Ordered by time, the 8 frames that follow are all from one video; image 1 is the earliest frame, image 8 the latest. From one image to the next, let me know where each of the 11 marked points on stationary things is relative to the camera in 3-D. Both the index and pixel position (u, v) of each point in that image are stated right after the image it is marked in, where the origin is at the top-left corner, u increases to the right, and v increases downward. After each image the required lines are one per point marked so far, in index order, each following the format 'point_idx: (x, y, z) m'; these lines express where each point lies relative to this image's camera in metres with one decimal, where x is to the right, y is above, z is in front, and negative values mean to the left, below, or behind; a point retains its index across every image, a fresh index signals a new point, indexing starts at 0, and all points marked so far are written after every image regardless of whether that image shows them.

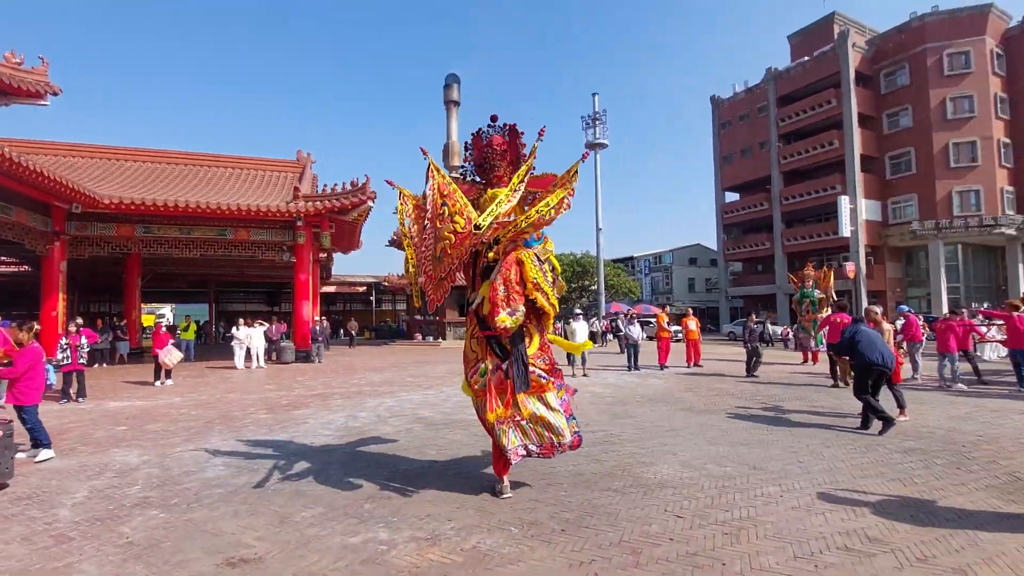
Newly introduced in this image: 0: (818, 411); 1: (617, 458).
0: (+4.8, -1.9, +7.9) m
1: (+1.1, -1.8, +5.2) m
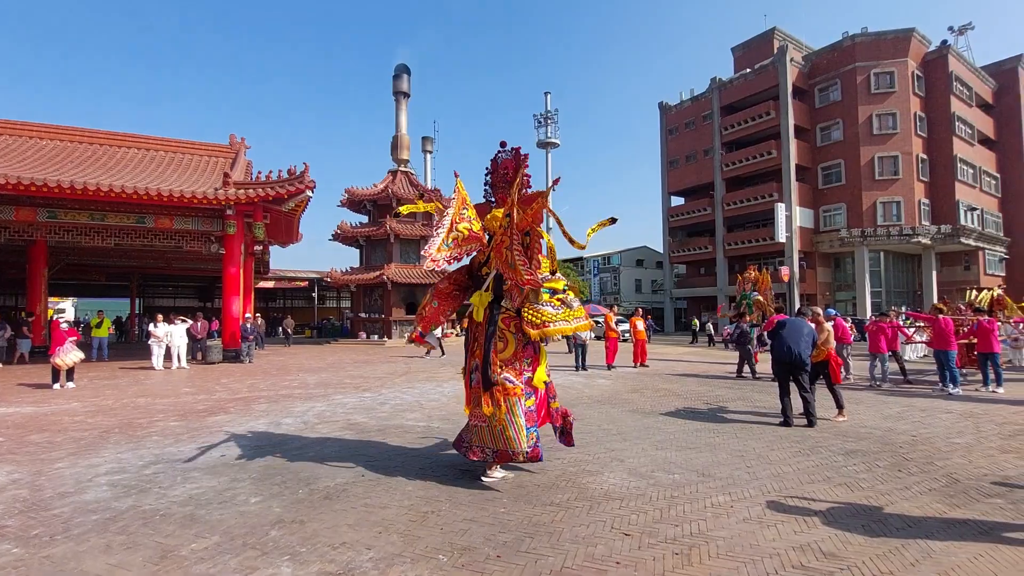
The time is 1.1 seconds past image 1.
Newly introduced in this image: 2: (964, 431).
0: (+3.9, -2.0, +7.9) m
1: (+0.5, -1.7, +4.9) m
2: (+6.0, -1.9, +6.7) m
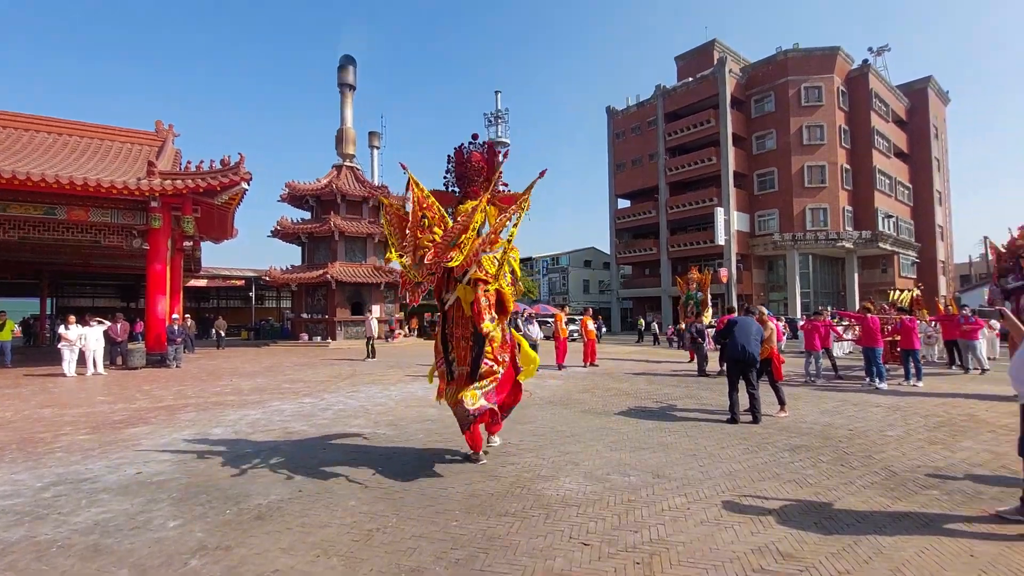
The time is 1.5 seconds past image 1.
0: (+3.2, -2.0, +8.0) m
1: (+0.1, -1.7, +4.7) m
2: (+5.4, -1.9, +7.0) m
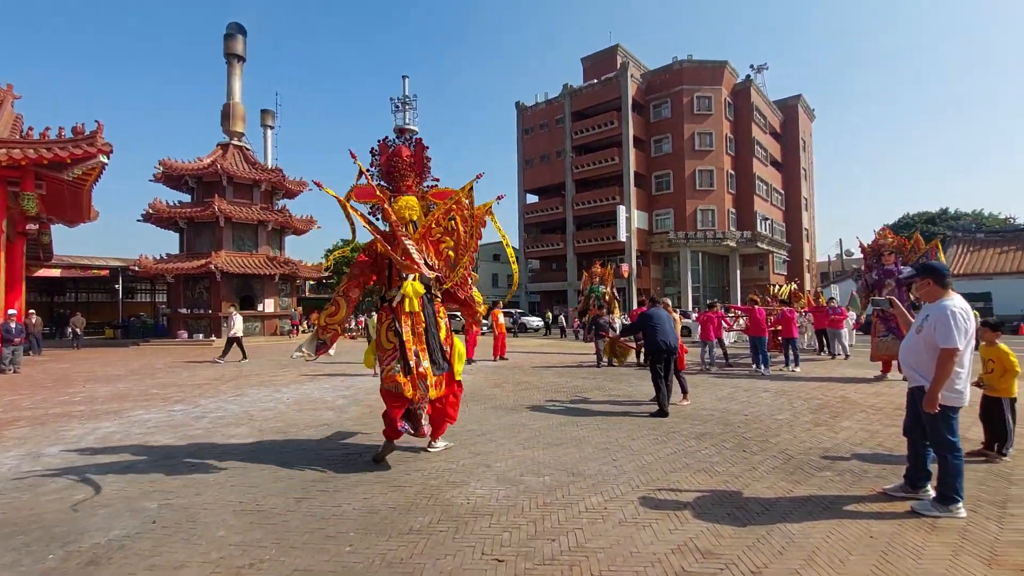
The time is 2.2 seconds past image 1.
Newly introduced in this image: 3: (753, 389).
0: (+1.7, -1.8, +8.1) m
1: (-0.7, -1.6, +4.2) m
2: (+4.1, -1.8, +7.5) m
3: (+4.5, -1.9, +9.2) m
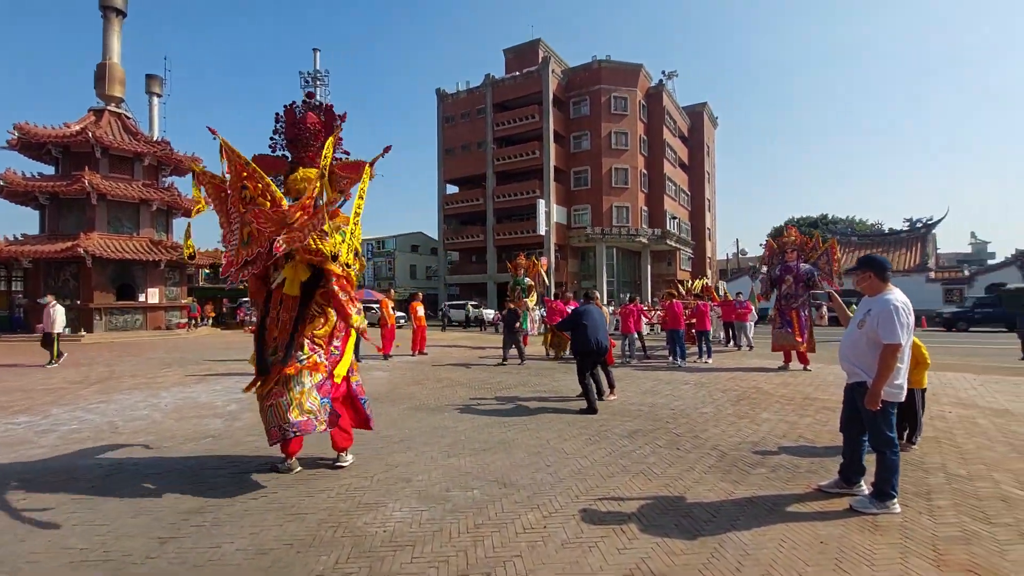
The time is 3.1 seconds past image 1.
0: (+0.5, -1.7, +7.8) m
1: (-1.3, -1.5, +3.6) m
2: (+2.9, -1.7, +7.6) m
3: (+3.0, -1.8, +9.4) m
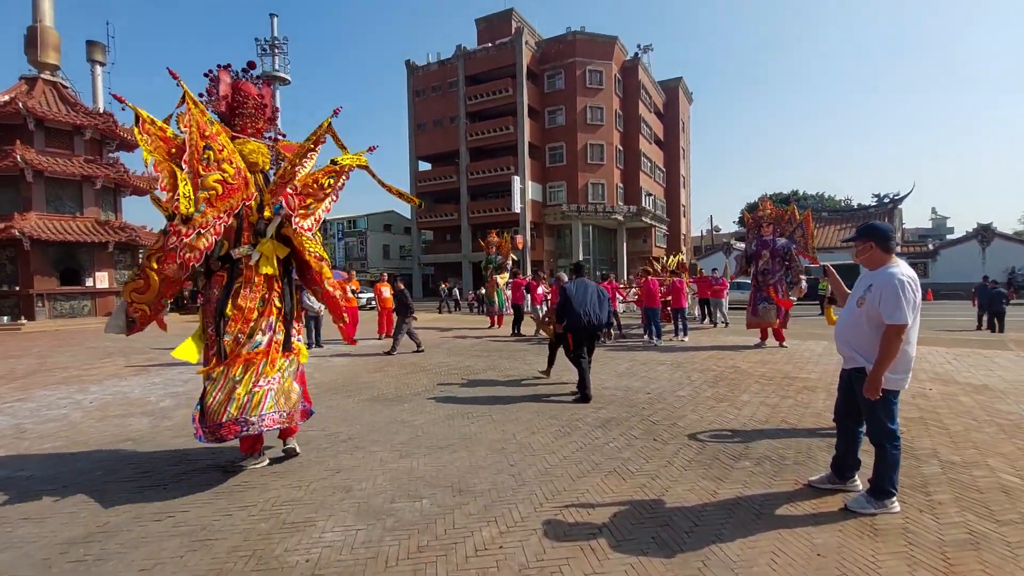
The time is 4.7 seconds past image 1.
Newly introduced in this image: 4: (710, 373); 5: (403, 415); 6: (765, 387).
0: (0.0, -1.4, +7.3) m
1: (-1.6, -1.4, +3.0) m
2: (+2.5, -1.4, +7.2) m
3: (+2.5, -1.3, +9.0) m
4: (+3.1, -1.3, +7.8) m
5: (-1.2, -1.4, +5.6) m
6: (+3.4, -1.3, +6.8) m
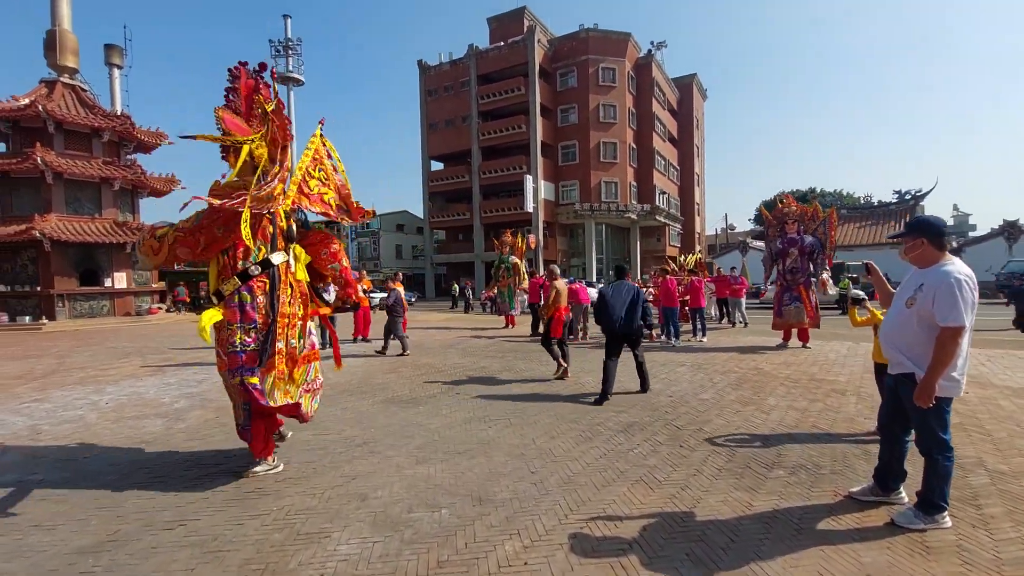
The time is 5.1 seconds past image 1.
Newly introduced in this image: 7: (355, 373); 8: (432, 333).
0: (+0.3, -1.4, +7.2) m
1: (-1.4, -1.4, +2.9) m
2: (+2.7, -1.4, +7.0) m
3: (+2.8, -1.3, +8.8) m
4: (+3.3, -1.3, +7.6) m
5: (-1.0, -1.4, +5.4) m
6: (+3.7, -1.3, +6.5) m
7: (-2.6, -1.4, +8.1) m
8: (-2.3, -1.3, +14.4) m
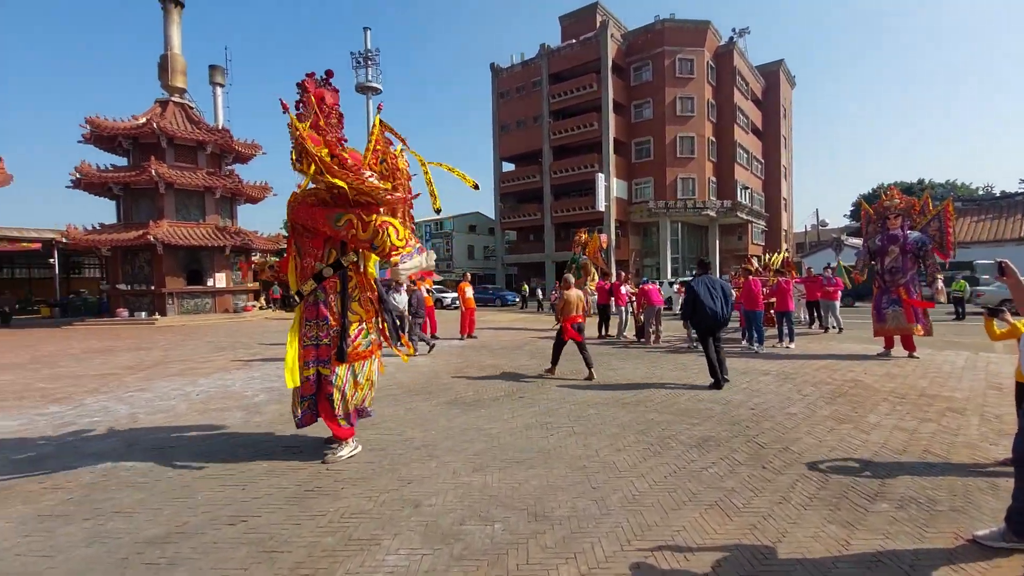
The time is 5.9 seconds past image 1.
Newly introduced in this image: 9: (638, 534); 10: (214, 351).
0: (+1.2, -1.4, +6.9) m
1: (-1.1, -1.4, +2.9) m
2: (+3.5, -1.4, +6.3) m
3: (+3.9, -1.4, +8.1) m
4: (+4.3, -1.3, +6.8) m
5: (-0.3, -1.4, +5.3) m
6: (+4.4, -1.4, +5.8) m
7: (-1.5, -1.4, +8.2) m
8: (-0.3, -1.3, +14.4) m
9: (+0.8, -1.4, +2.9) m
10: (-6.6, -1.4, +11.1) m
